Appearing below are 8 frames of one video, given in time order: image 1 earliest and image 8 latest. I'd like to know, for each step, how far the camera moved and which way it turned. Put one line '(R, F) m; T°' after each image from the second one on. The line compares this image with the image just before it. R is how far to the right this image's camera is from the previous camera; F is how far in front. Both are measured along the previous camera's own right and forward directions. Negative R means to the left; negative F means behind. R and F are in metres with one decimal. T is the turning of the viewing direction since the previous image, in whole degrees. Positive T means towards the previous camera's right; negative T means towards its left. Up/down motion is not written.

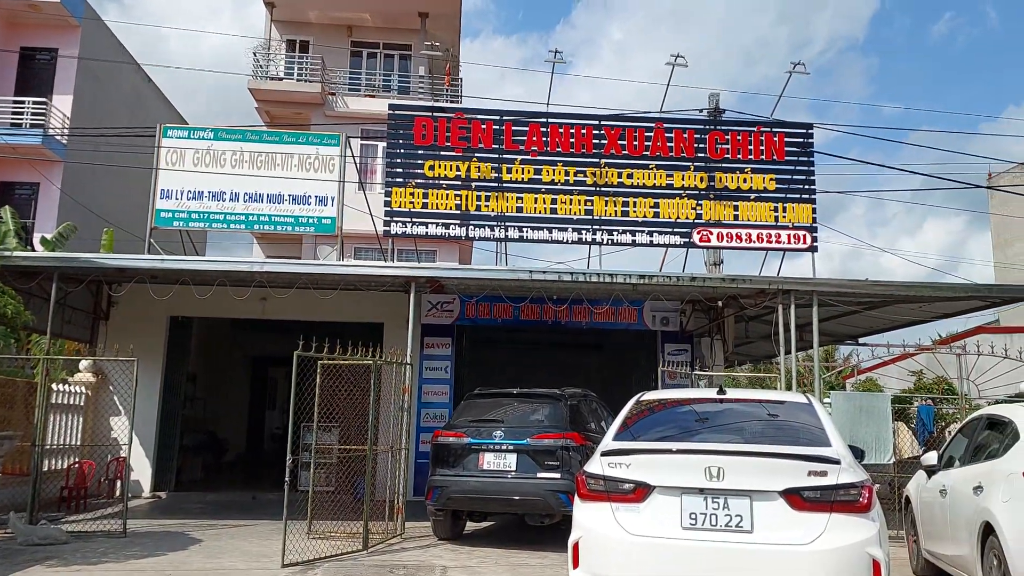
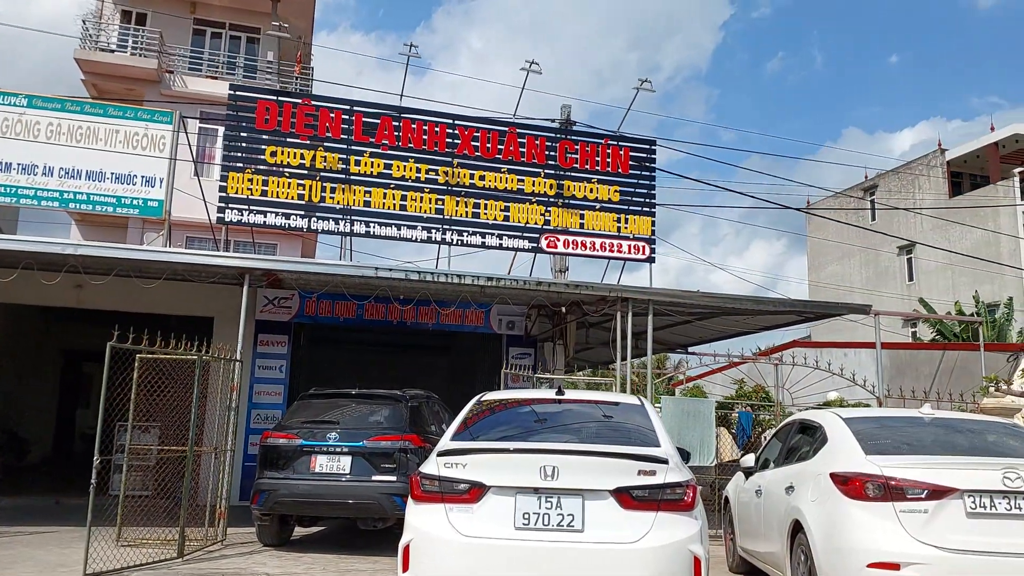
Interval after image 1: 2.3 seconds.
(0.0, +0.1) m; +11°
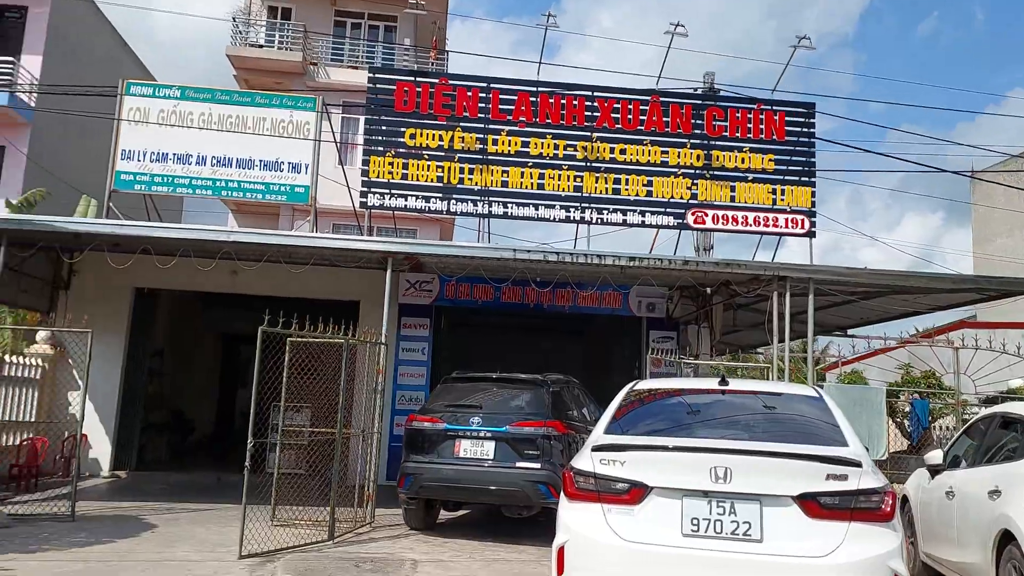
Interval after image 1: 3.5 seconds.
(-0.1, +0.4) m; -10°
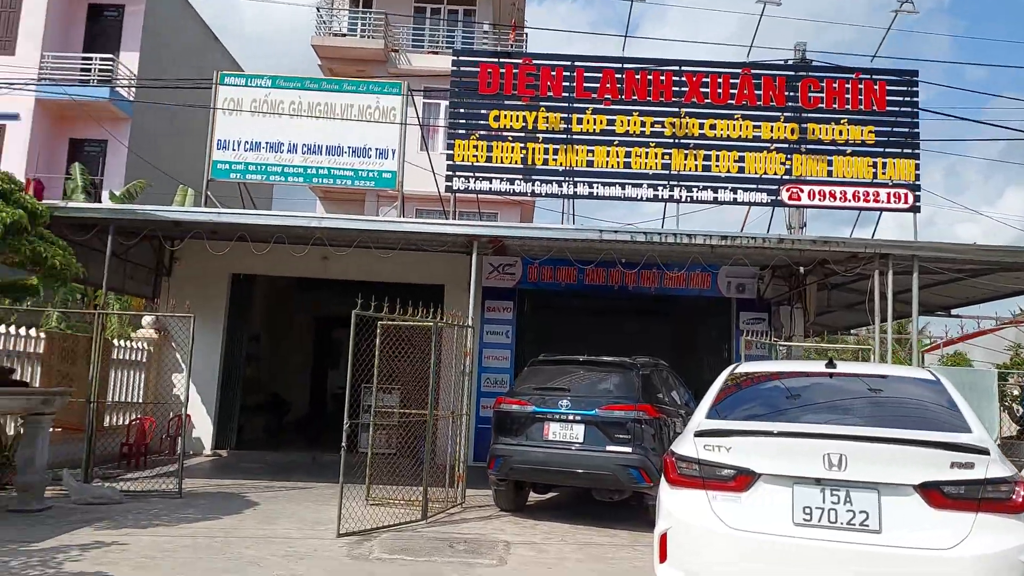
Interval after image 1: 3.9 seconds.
(-0.1, +0.1) m; -6°
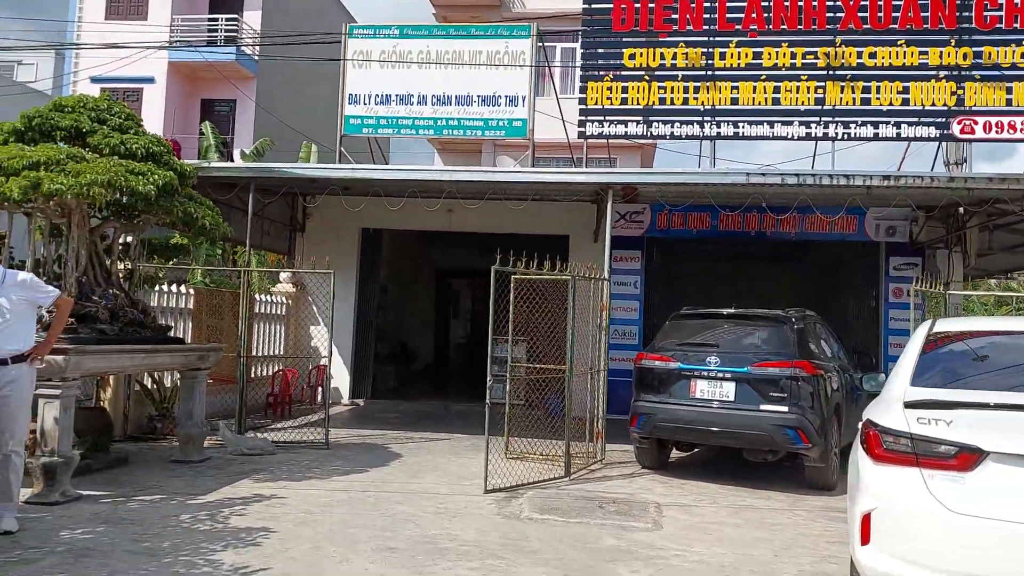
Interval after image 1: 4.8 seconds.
(-0.3, +0.3) m; -8°
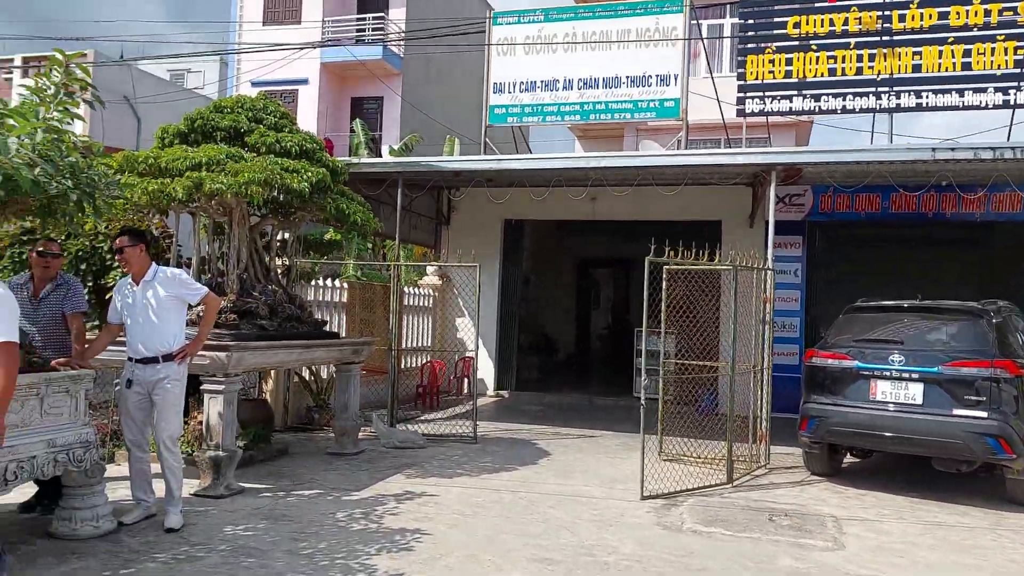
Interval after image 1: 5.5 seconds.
(-0.1, +0.3) m; -10°
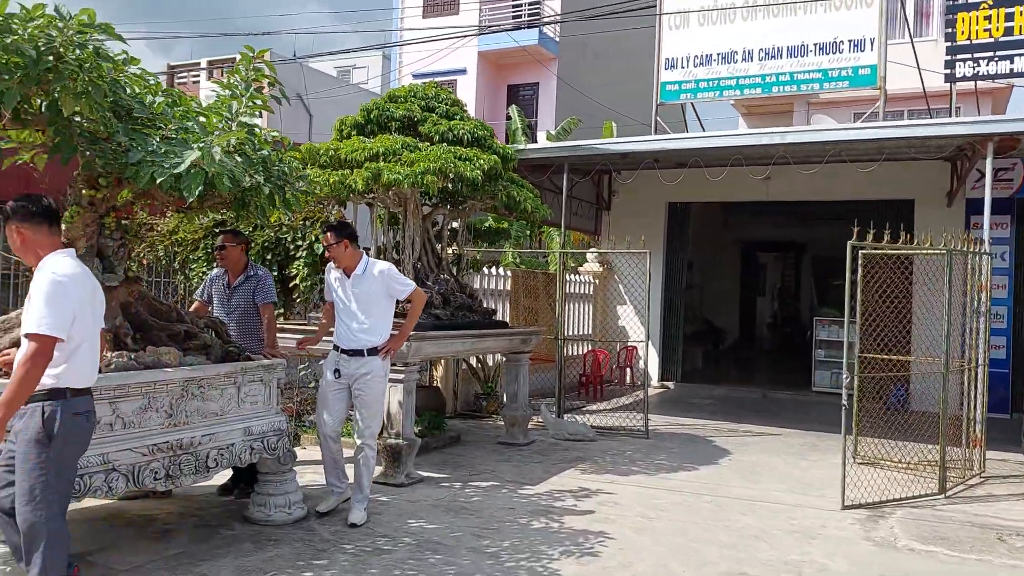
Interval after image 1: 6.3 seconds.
(-0.2, +0.2) m; -11°
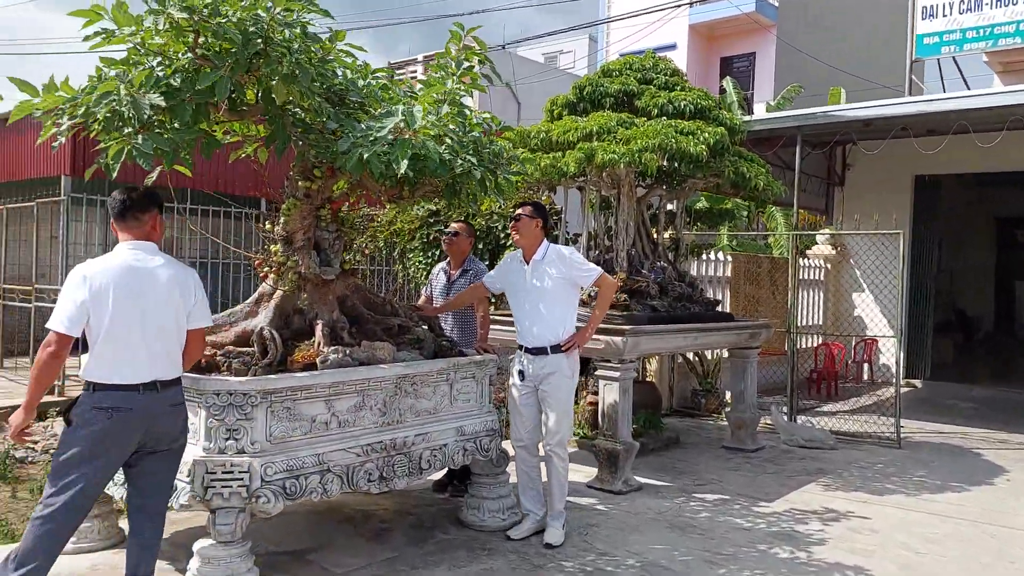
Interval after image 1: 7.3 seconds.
(-0.1, +0.4) m; -15°
